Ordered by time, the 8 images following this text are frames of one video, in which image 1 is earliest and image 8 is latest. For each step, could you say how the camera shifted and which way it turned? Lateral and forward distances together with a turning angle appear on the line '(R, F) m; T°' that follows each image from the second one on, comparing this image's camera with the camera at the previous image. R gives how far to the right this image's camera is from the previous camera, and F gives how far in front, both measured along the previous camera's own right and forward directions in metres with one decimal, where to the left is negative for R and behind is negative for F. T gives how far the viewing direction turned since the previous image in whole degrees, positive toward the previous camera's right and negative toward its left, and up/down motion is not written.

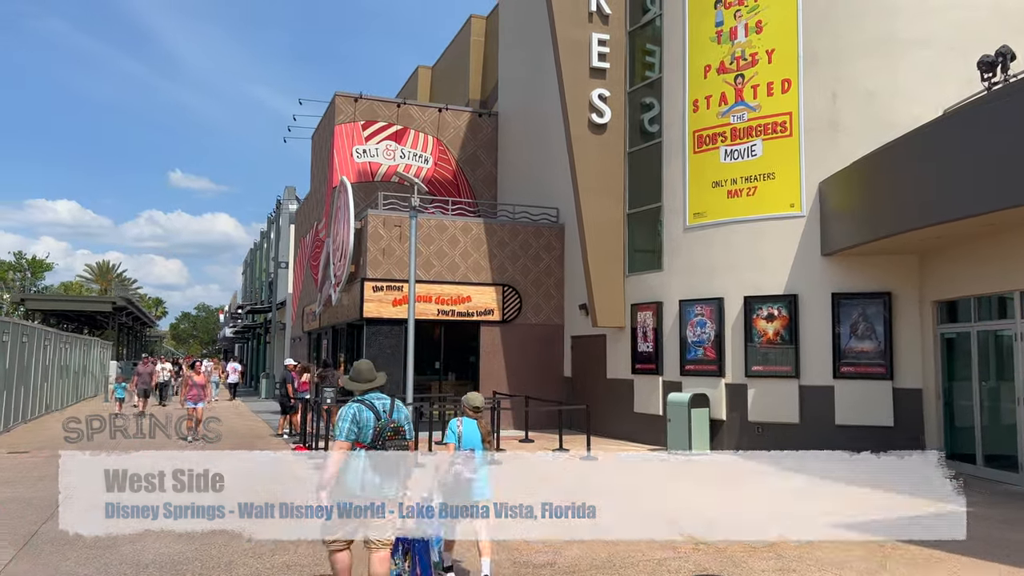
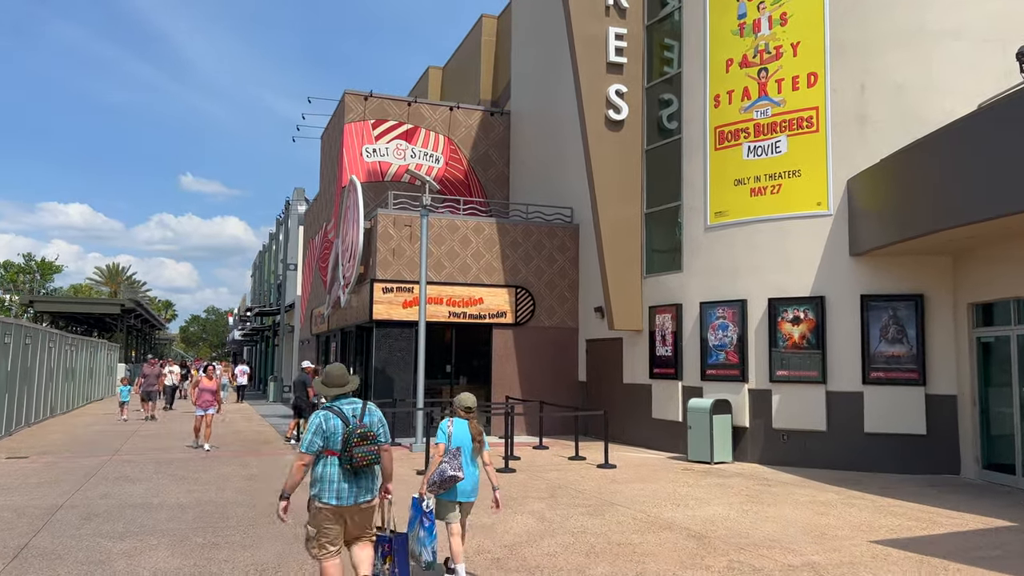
(-0.1, +0.5) m; -1°
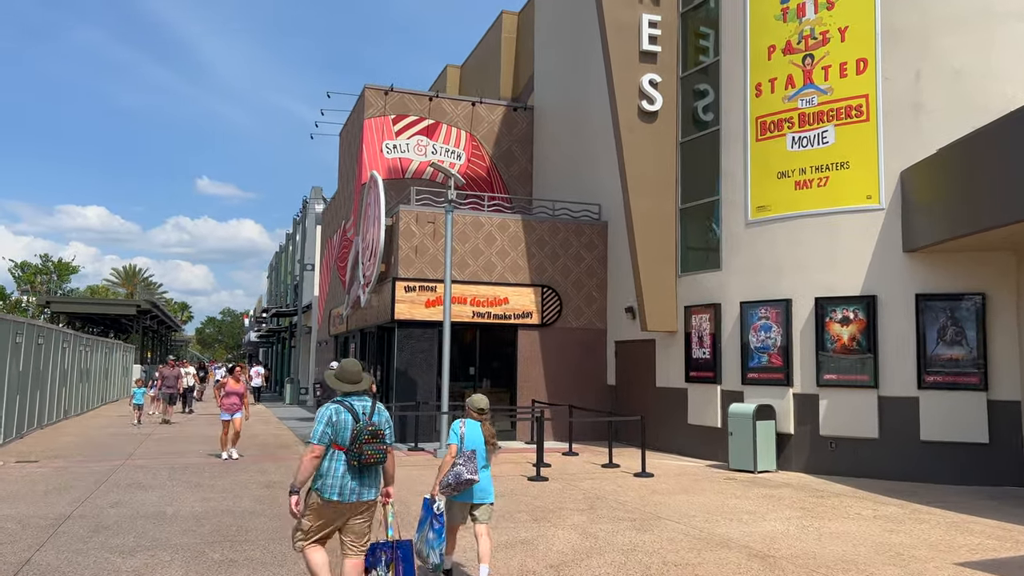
(-0.3, +0.7) m; -1°
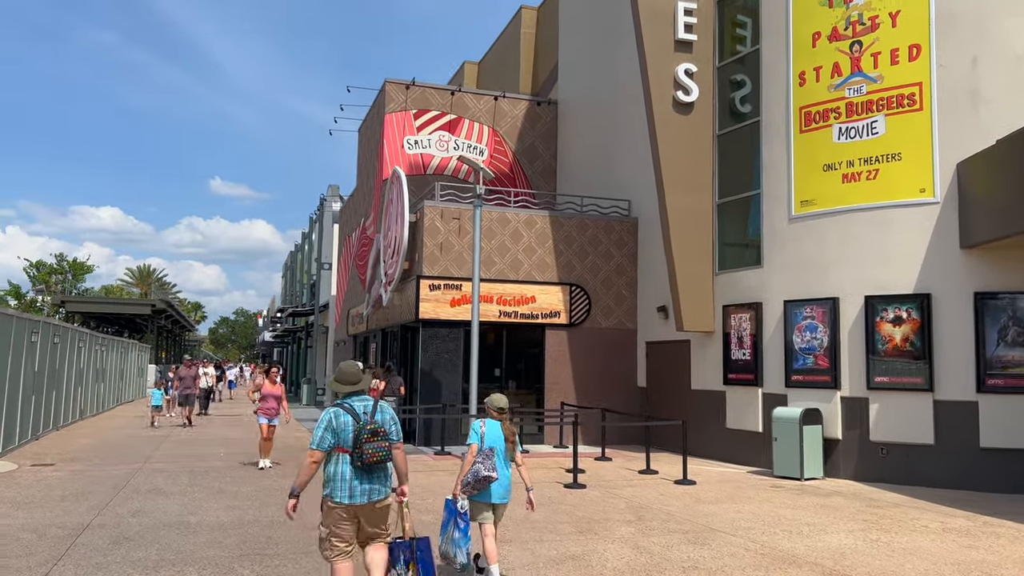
(-0.3, +0.5) m; -1°
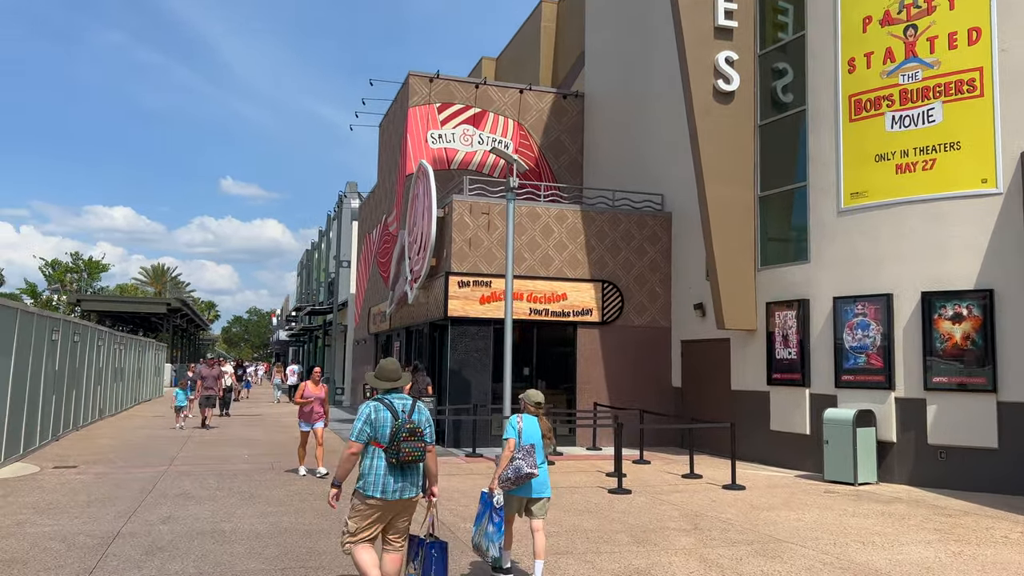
(-0.4, +0.5) m; -1°
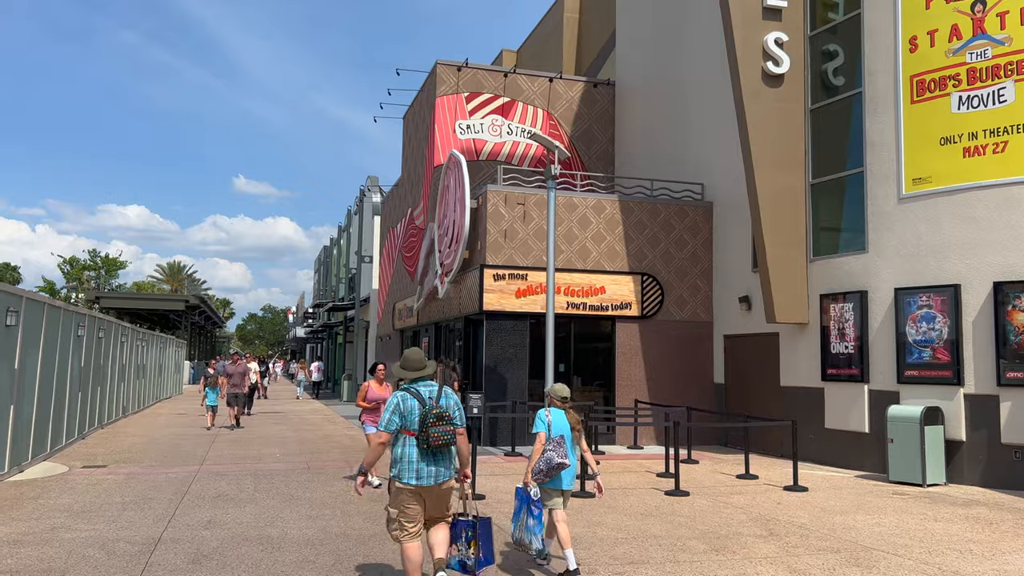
(-0.5, +0.5) m; -1°
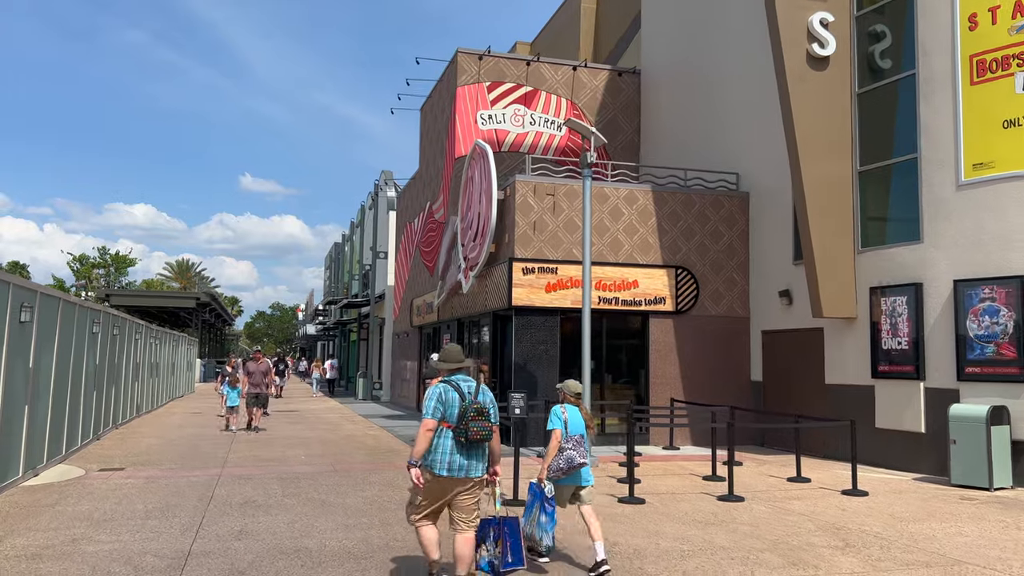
(-0.4, +0.6) m; 0°
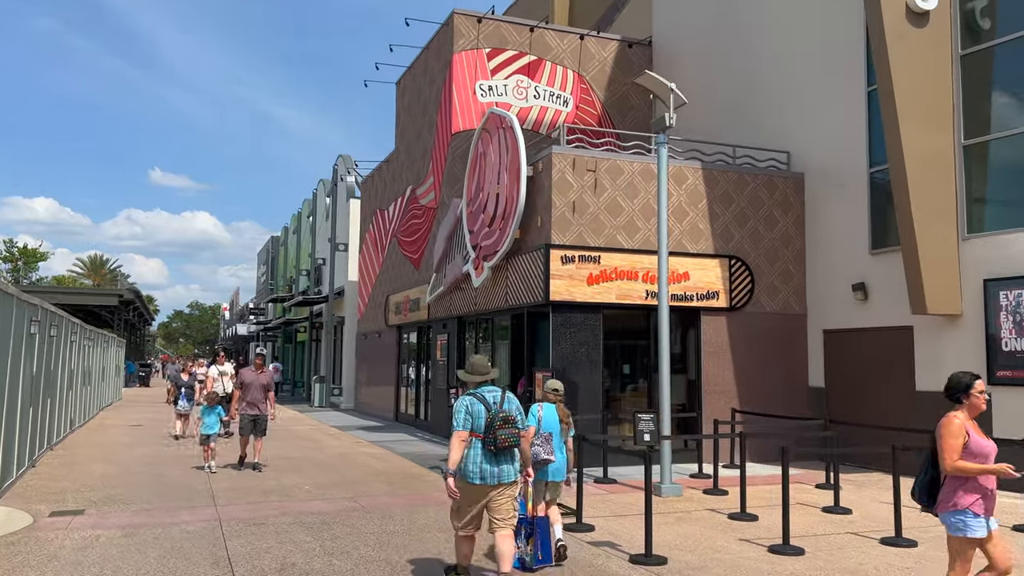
(-1.7, +2.3) m; +5°
